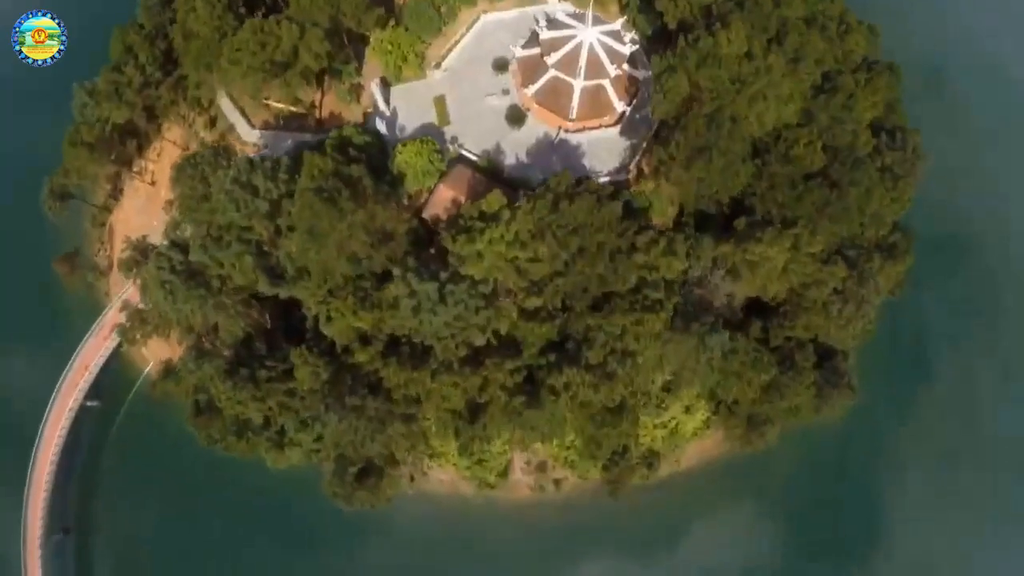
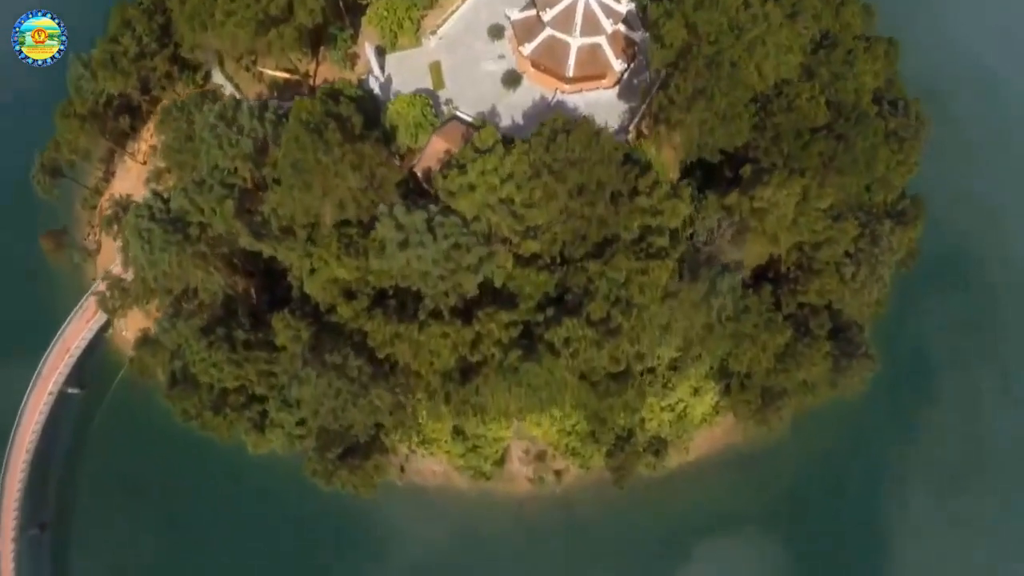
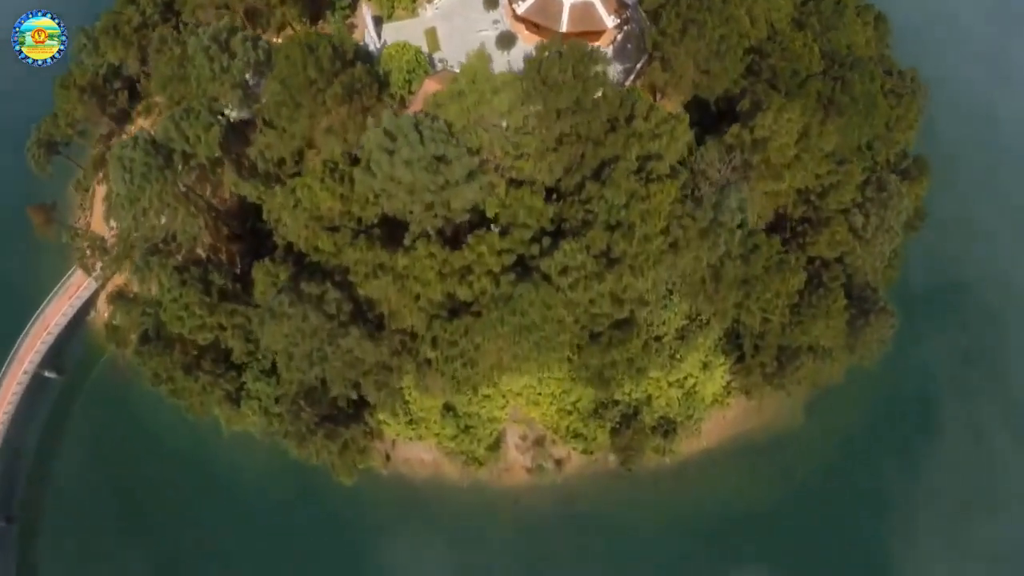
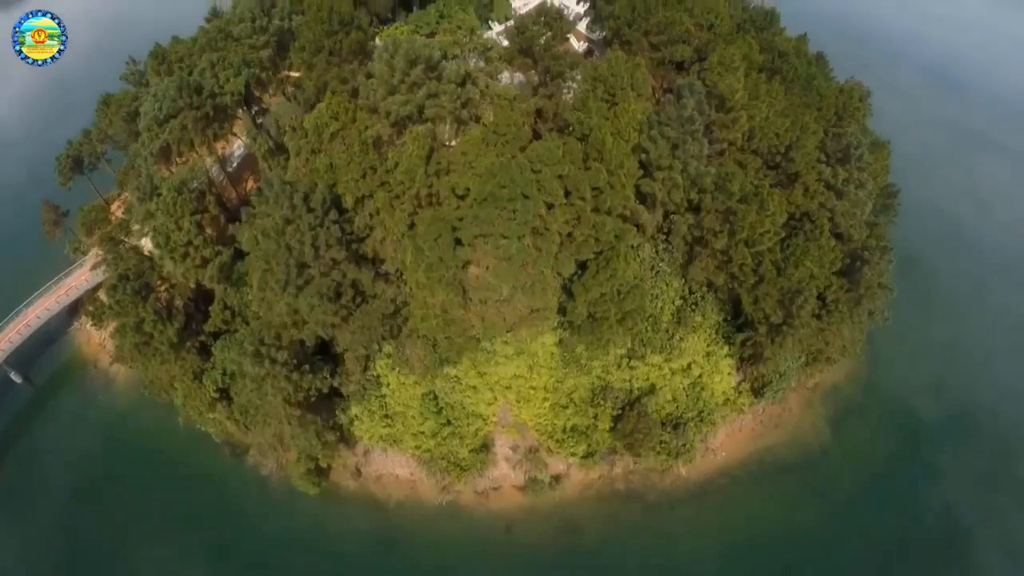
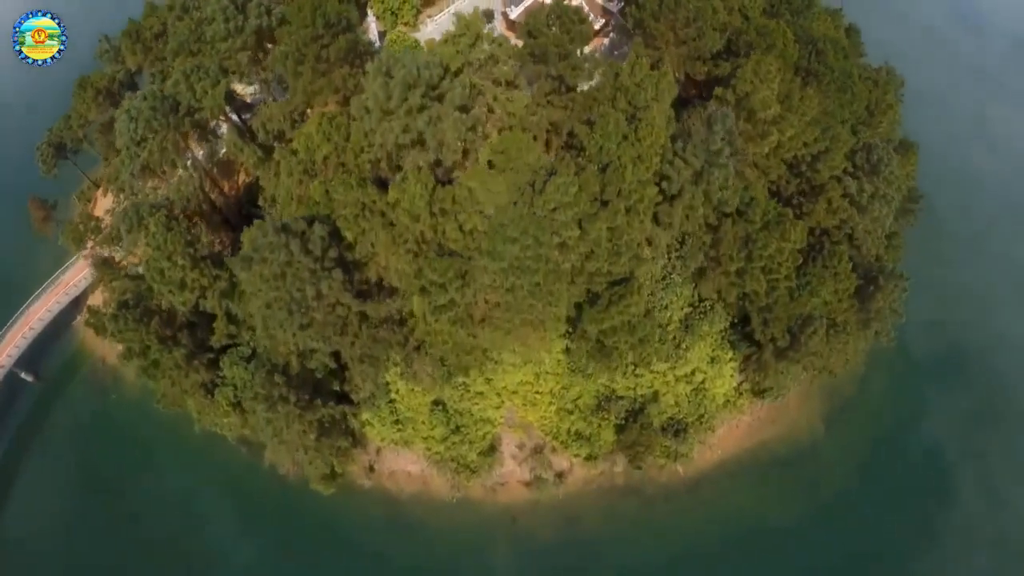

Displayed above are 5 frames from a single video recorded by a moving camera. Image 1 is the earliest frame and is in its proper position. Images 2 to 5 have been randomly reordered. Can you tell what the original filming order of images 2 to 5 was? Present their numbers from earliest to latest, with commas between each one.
2, 3, 5, 4
